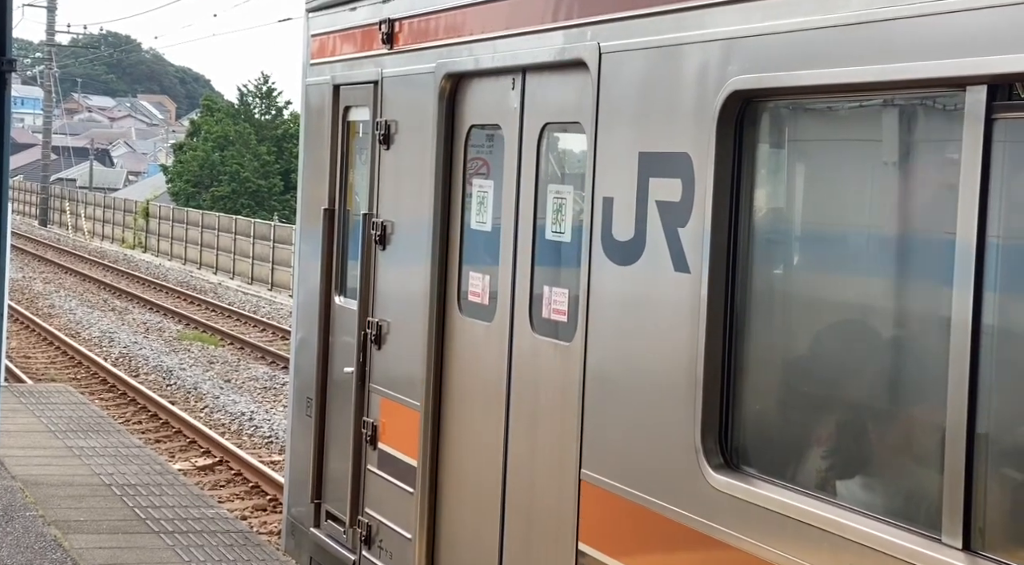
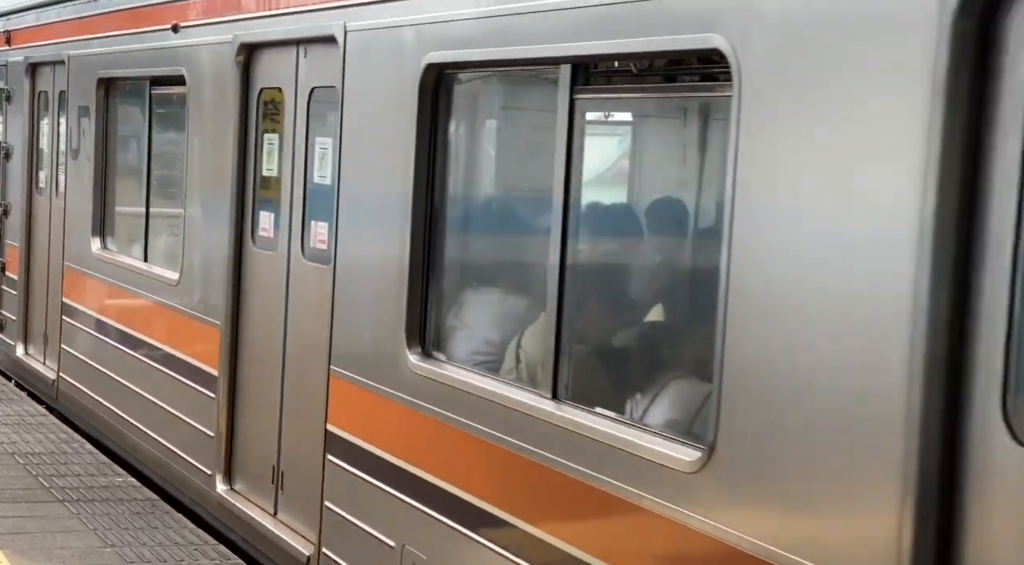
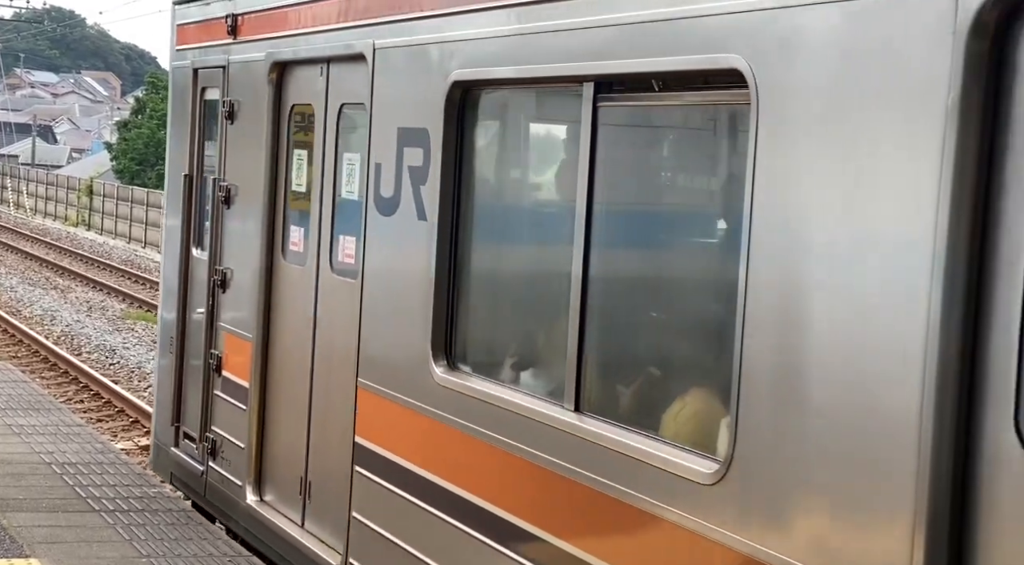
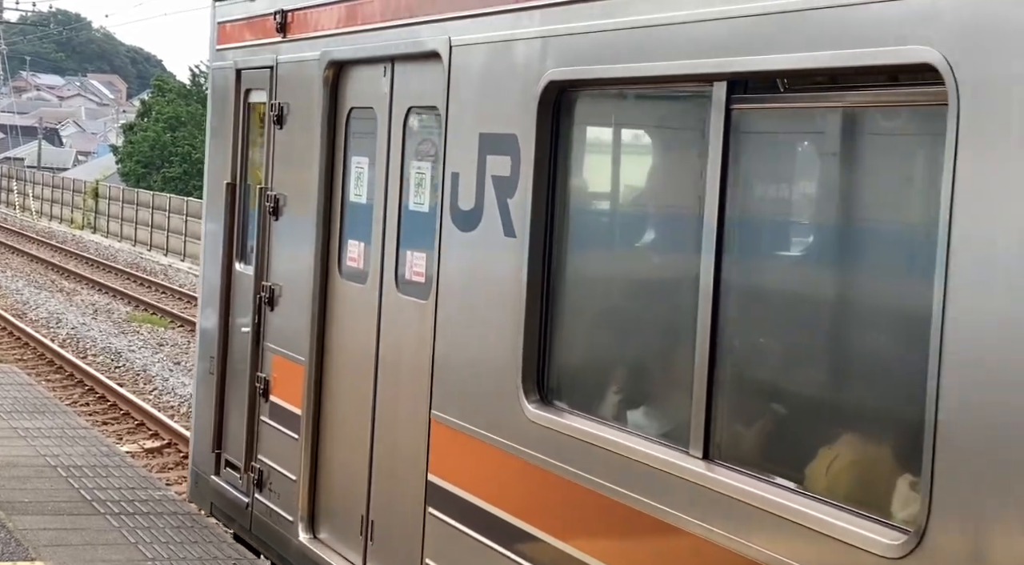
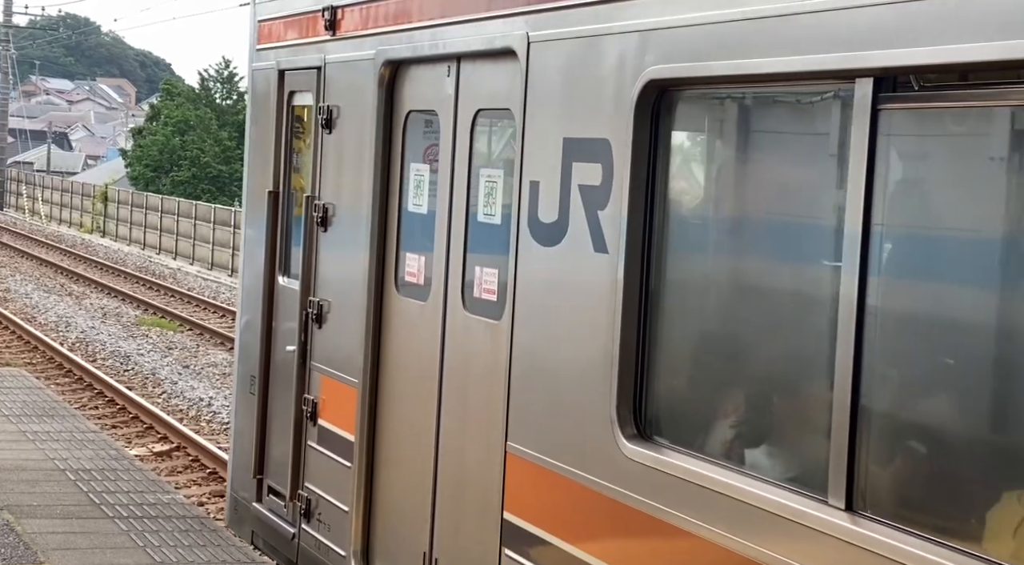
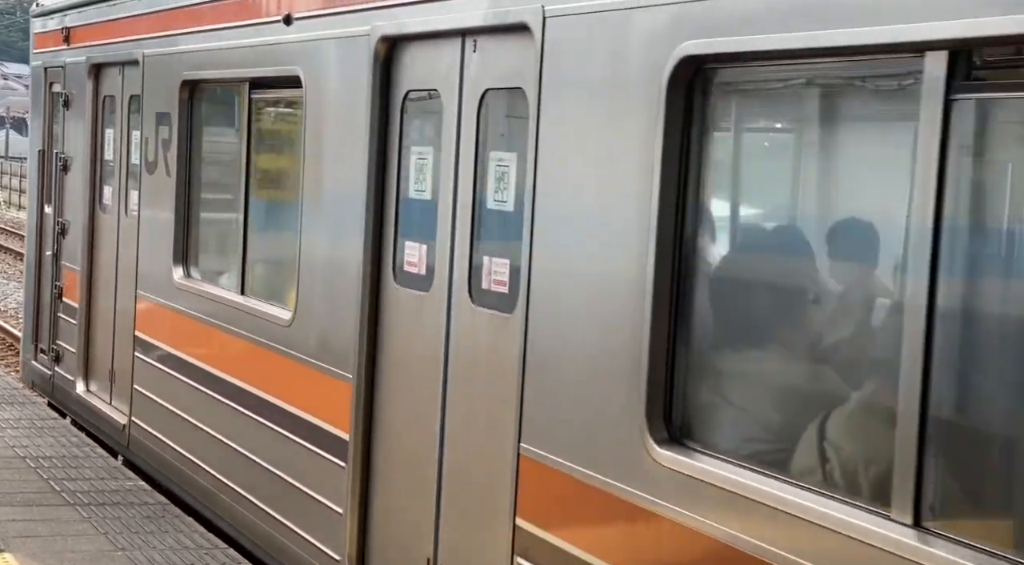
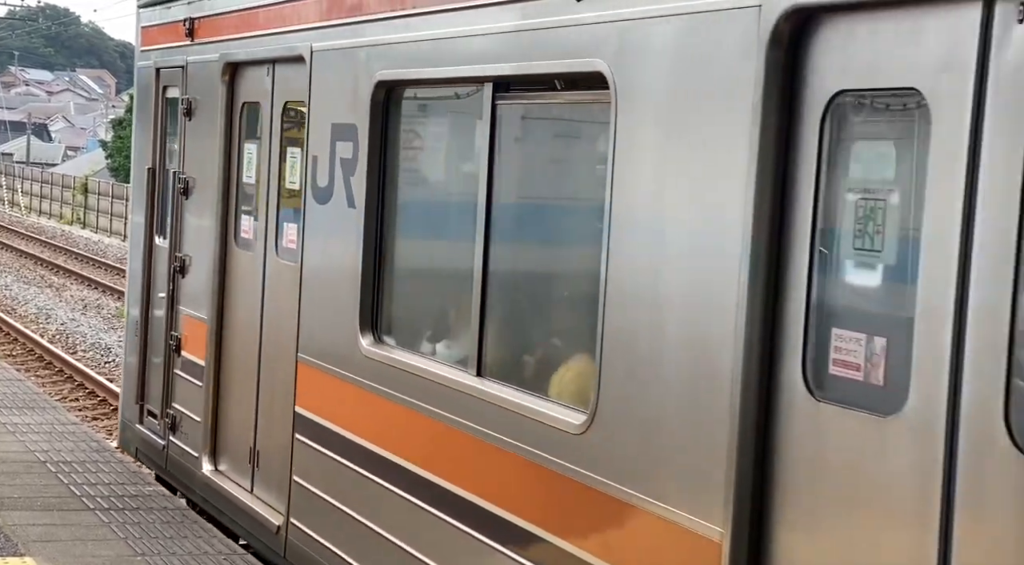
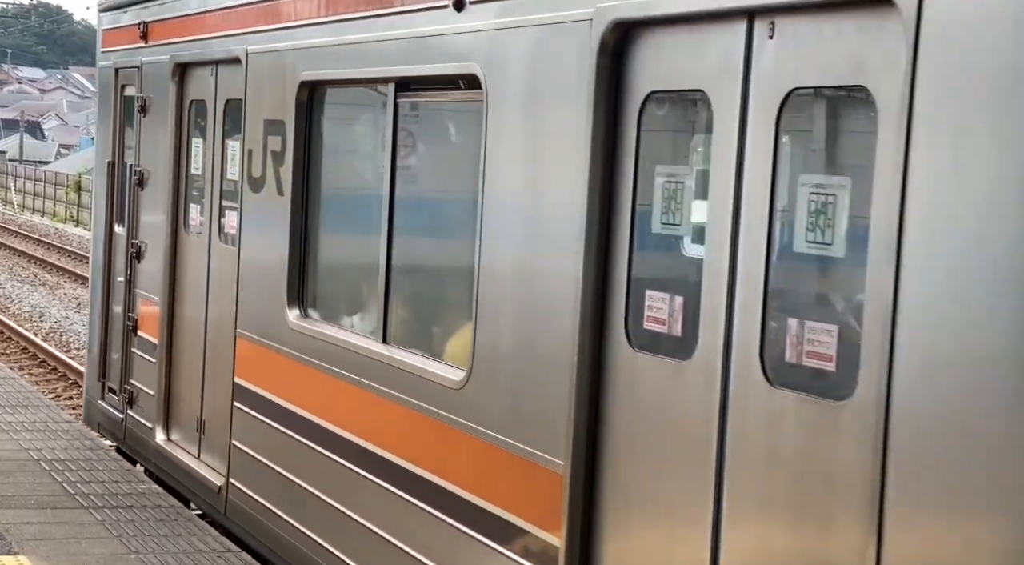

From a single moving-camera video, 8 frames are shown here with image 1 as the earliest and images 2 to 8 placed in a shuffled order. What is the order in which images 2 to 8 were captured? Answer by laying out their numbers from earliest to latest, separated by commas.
5, 4, 3, 7, 8, 6, 2
